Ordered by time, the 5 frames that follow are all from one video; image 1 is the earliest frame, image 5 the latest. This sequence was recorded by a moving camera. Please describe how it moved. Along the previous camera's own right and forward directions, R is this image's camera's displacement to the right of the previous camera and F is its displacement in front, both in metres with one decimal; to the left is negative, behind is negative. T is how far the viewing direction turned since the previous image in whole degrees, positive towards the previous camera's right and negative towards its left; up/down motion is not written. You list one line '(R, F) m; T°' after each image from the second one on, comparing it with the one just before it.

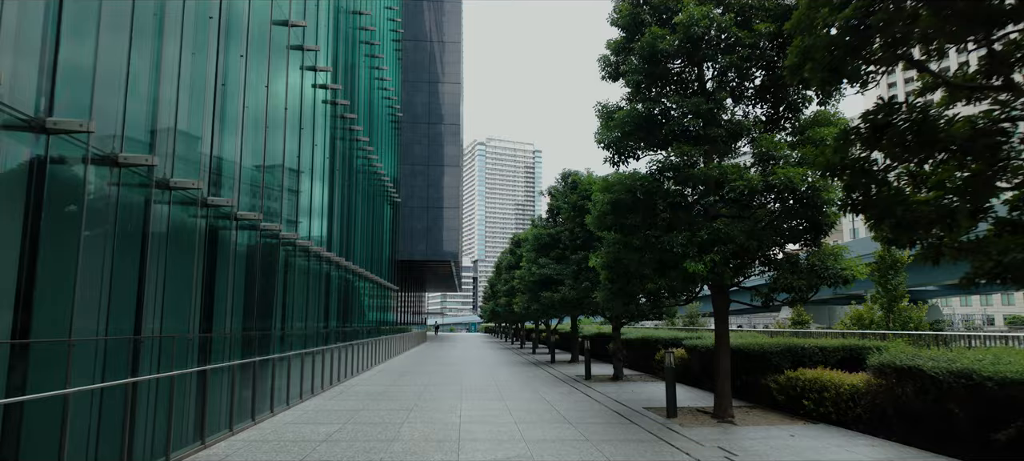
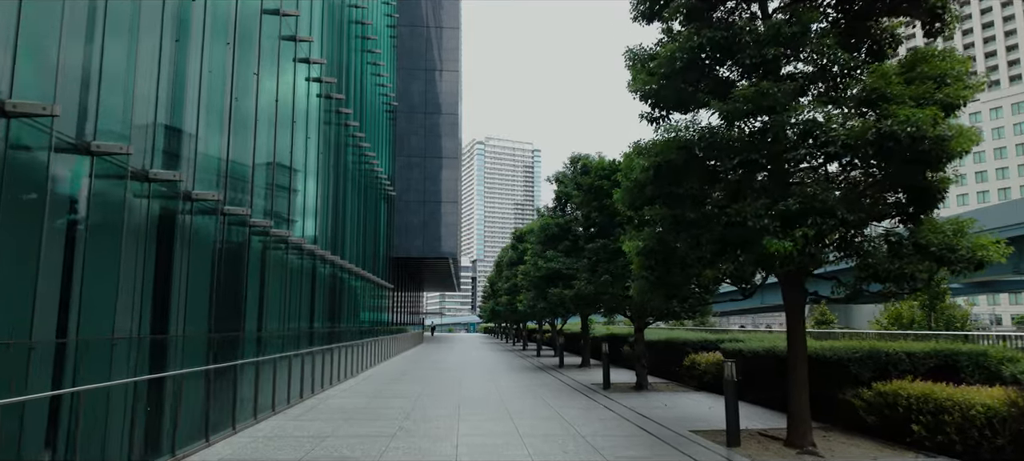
(-0.3, +2.6) m; 0°
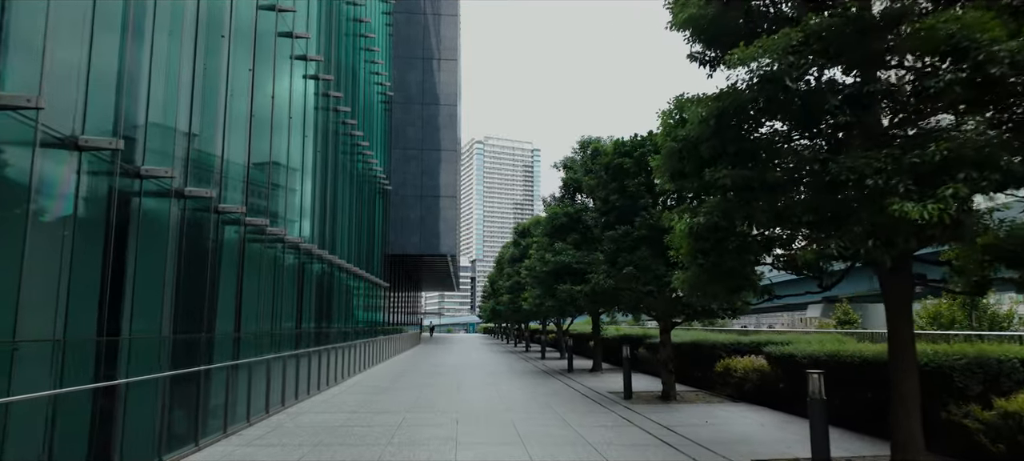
(-0.2, +2.1) m; 0°
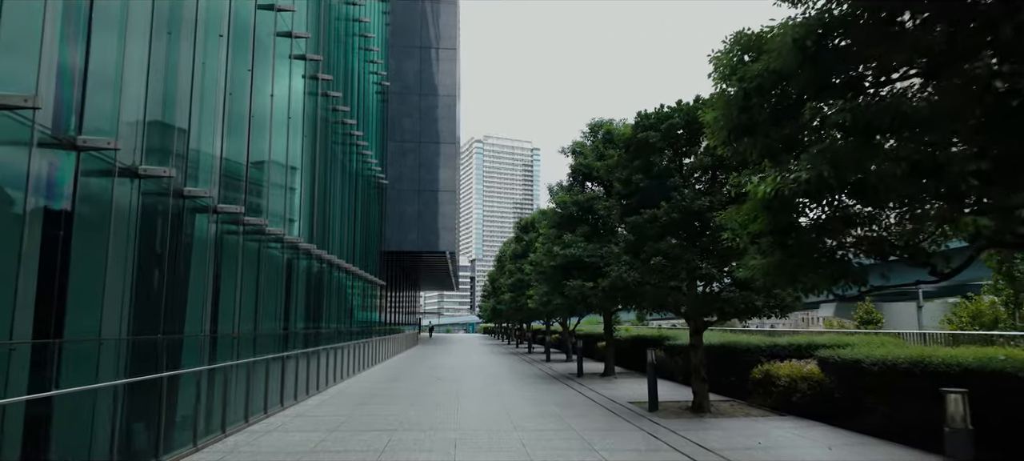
(-0.2, +1.9) m; 0°
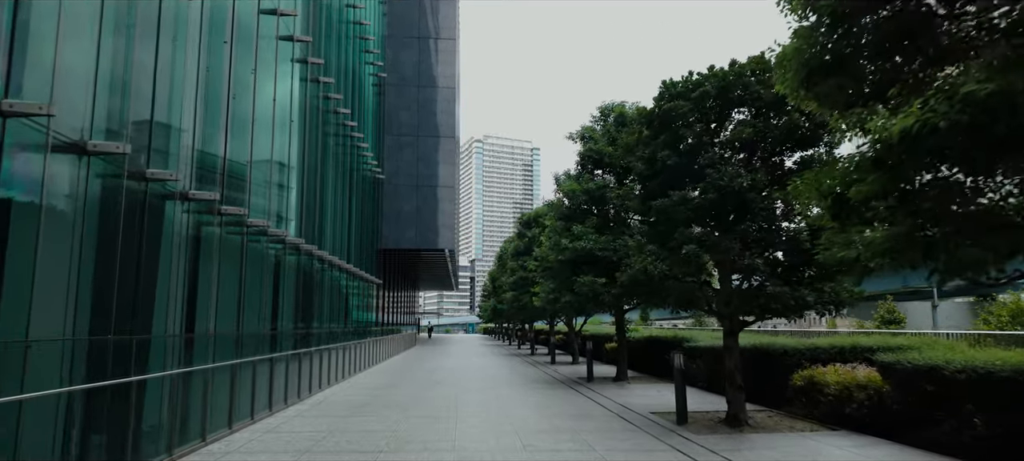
(-0.2, +1.5) m; 0°
